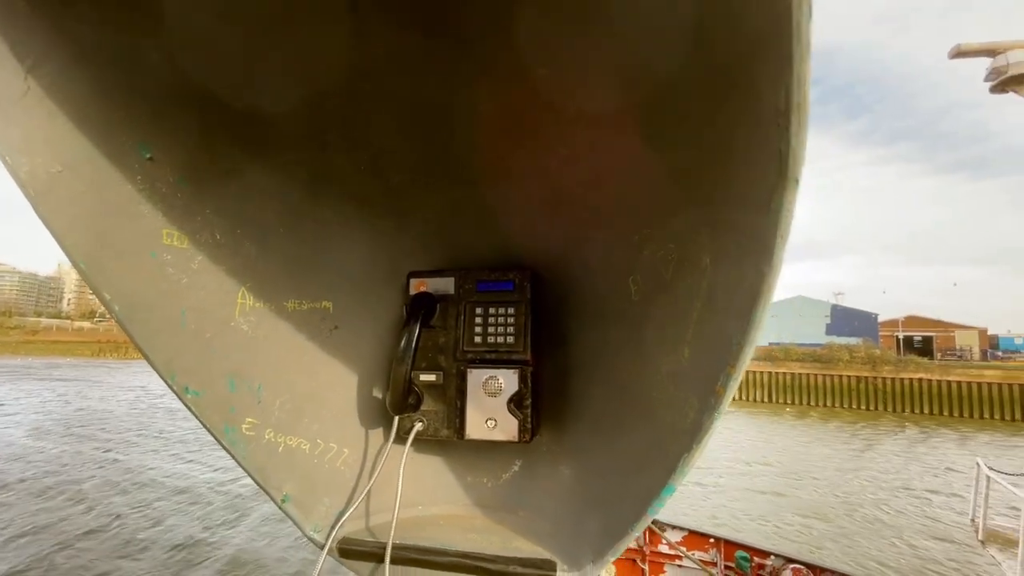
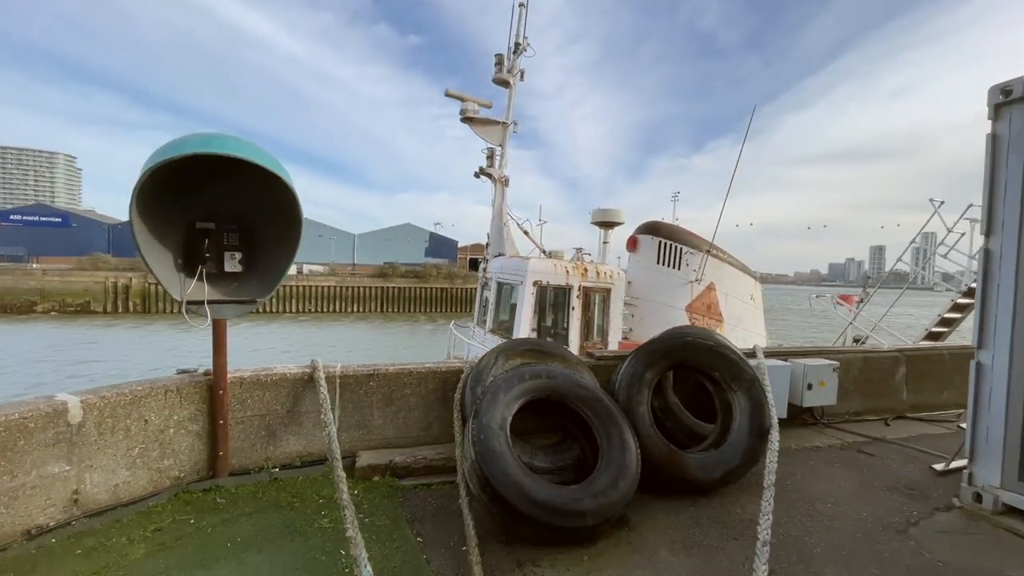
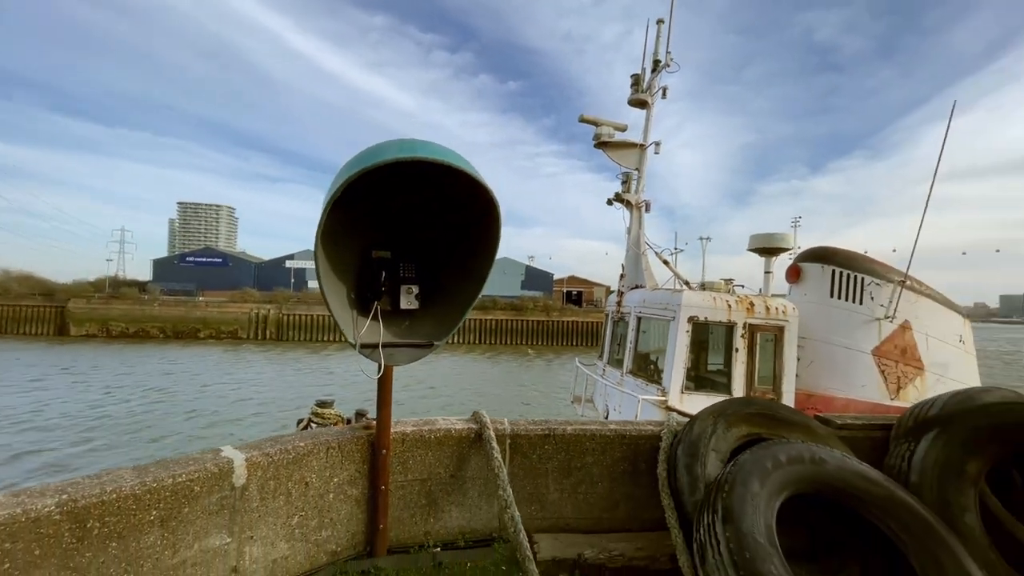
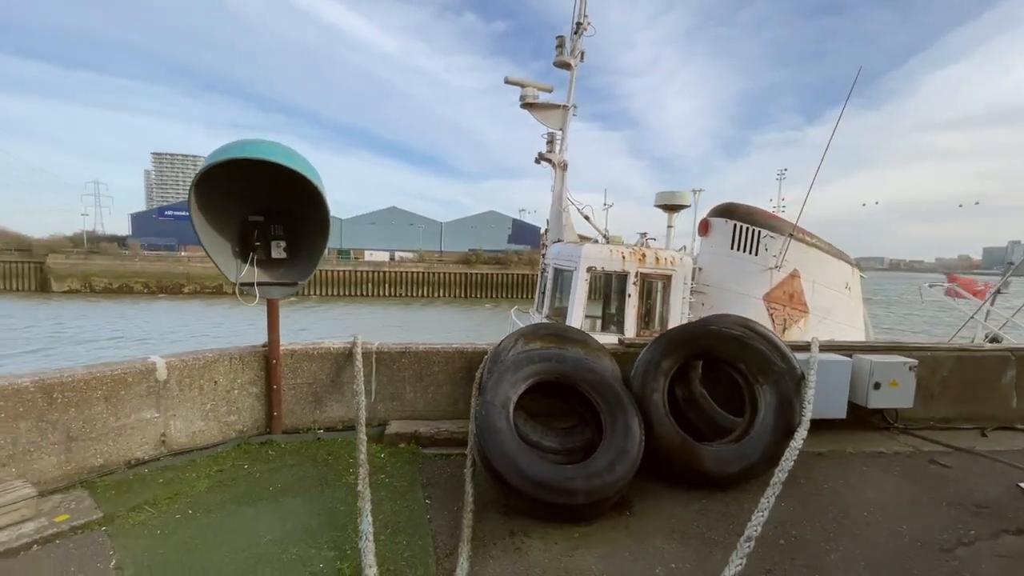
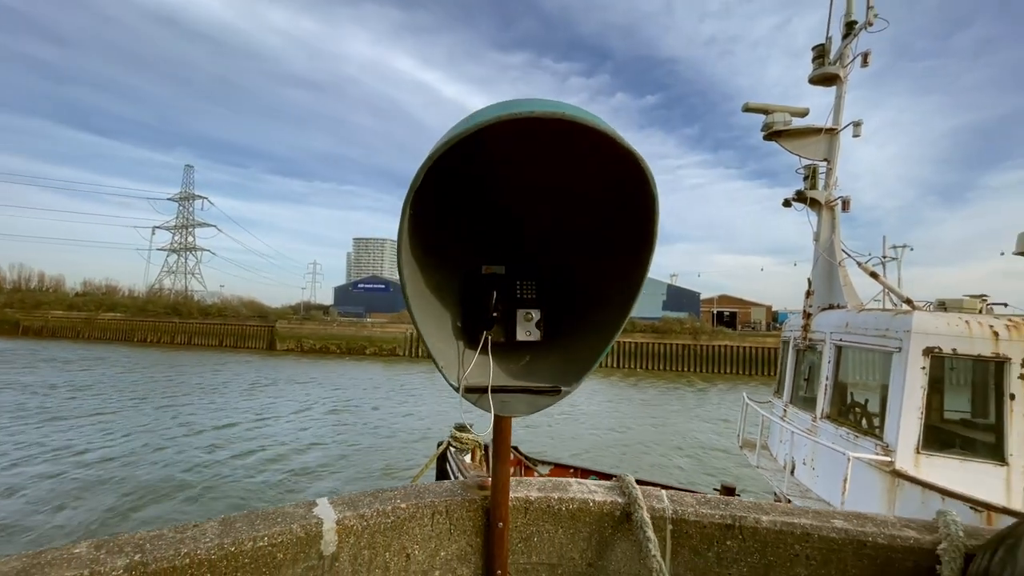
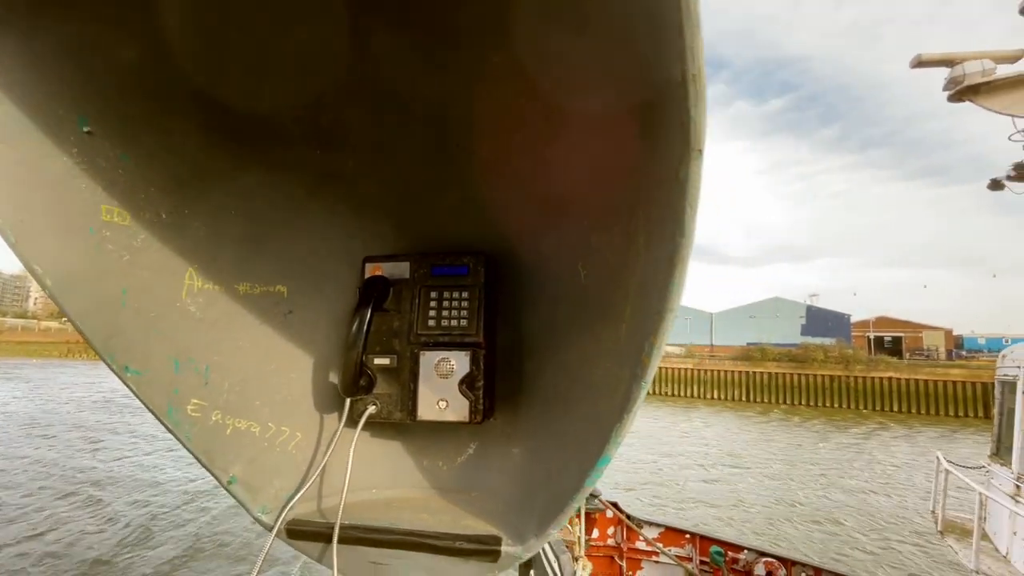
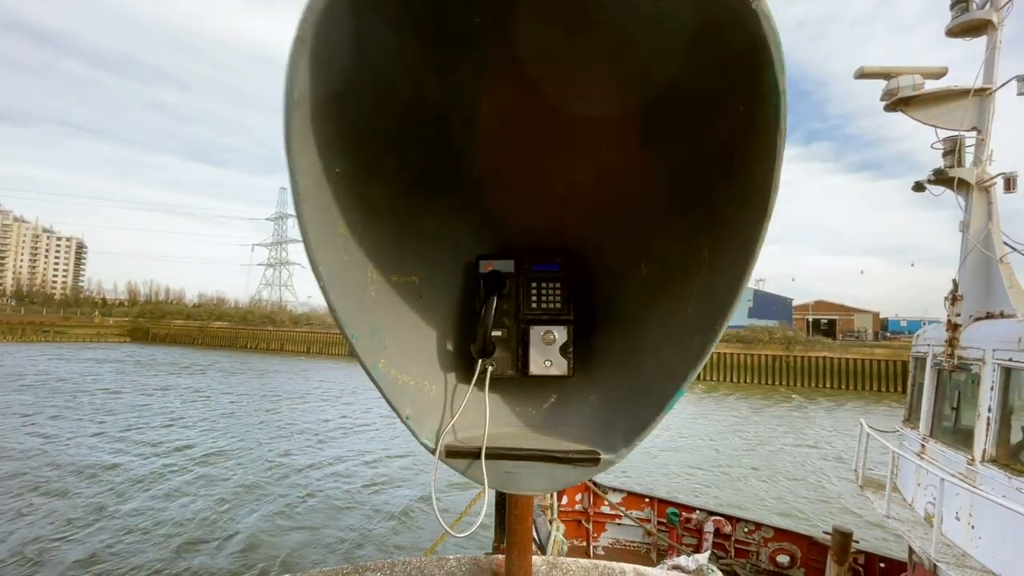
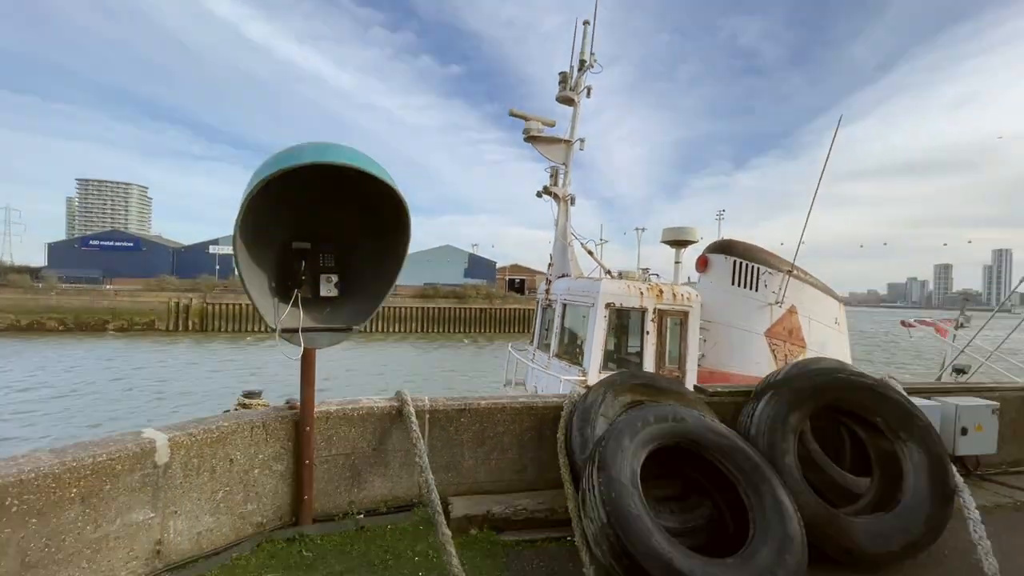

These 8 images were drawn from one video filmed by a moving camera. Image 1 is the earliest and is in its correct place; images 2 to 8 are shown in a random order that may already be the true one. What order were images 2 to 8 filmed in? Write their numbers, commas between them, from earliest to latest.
6, 7, 5, 3, 8, 2, 4
